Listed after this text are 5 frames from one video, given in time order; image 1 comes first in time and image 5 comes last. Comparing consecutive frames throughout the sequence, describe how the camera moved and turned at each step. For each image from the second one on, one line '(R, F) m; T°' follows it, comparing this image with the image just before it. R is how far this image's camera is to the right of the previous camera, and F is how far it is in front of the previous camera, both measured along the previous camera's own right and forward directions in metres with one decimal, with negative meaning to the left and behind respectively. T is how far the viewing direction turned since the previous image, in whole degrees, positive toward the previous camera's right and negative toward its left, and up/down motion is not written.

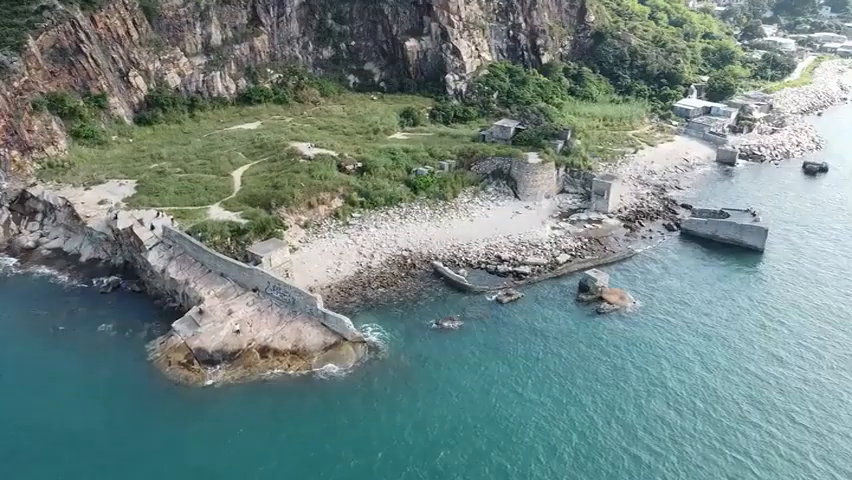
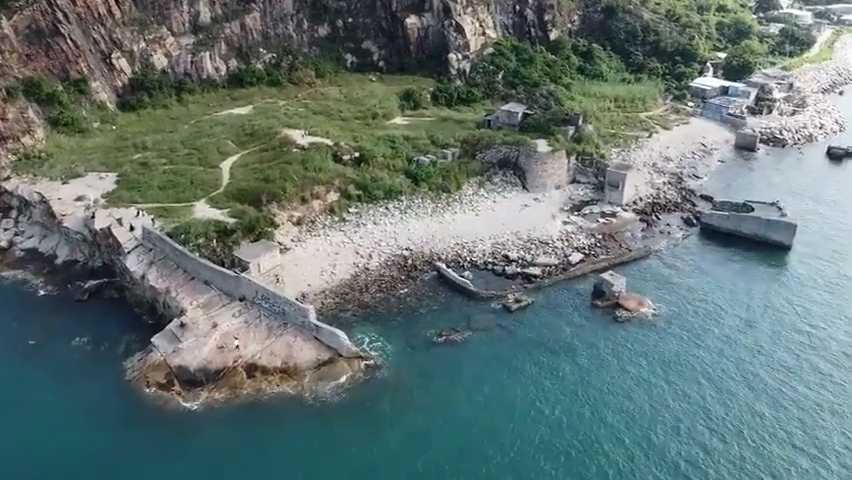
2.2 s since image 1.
(0.0, +3.2) m; 0°
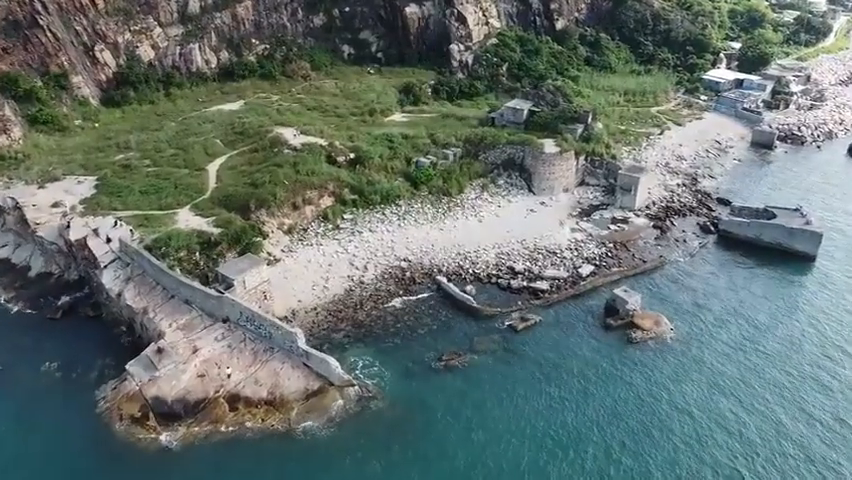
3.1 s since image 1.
(+0.1, +2.8) m; 0°
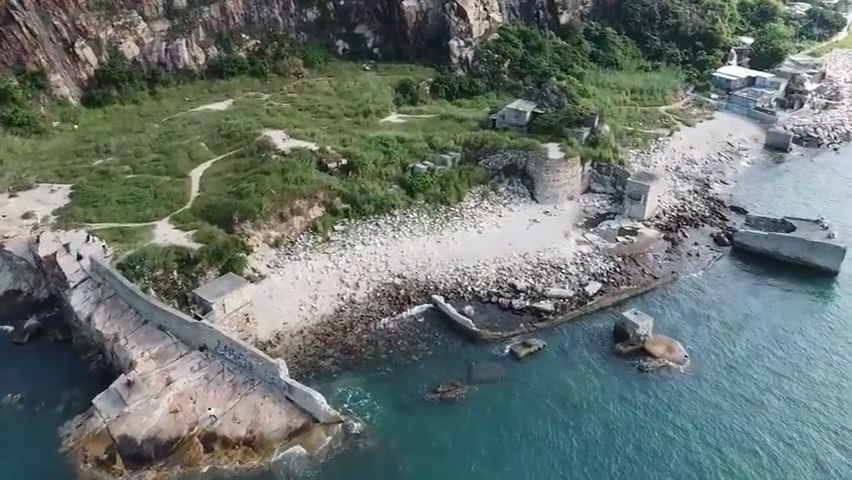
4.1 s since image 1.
(+0.2, +2.6) m; 0°
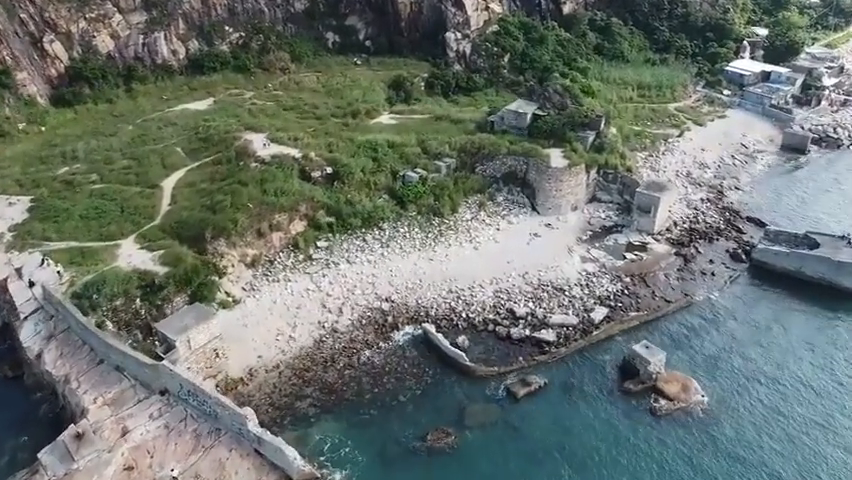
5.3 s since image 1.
(+0.5, +3.2) m; 0°
